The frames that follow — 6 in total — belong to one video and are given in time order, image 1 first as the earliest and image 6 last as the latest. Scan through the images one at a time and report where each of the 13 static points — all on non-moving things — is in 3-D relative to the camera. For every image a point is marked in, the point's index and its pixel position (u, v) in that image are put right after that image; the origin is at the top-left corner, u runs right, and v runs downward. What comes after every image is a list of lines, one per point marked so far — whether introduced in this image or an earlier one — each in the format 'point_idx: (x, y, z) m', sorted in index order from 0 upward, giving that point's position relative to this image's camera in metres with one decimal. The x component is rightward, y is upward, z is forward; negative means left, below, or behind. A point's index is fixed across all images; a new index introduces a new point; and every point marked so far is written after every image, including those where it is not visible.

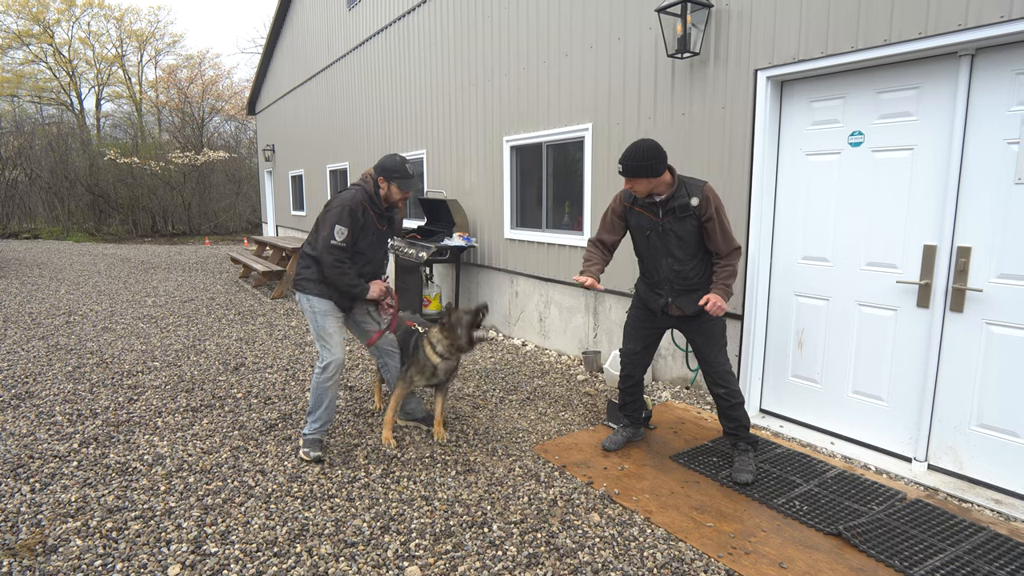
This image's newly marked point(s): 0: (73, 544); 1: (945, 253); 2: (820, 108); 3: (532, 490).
0: (-1.7, -1.0, +2.5) m
1: (+2.0, +0.2, +3.1) m
2: (+1.7, +1.0, +3.6) m
3: (+0.1, -0.9, +3.0) m
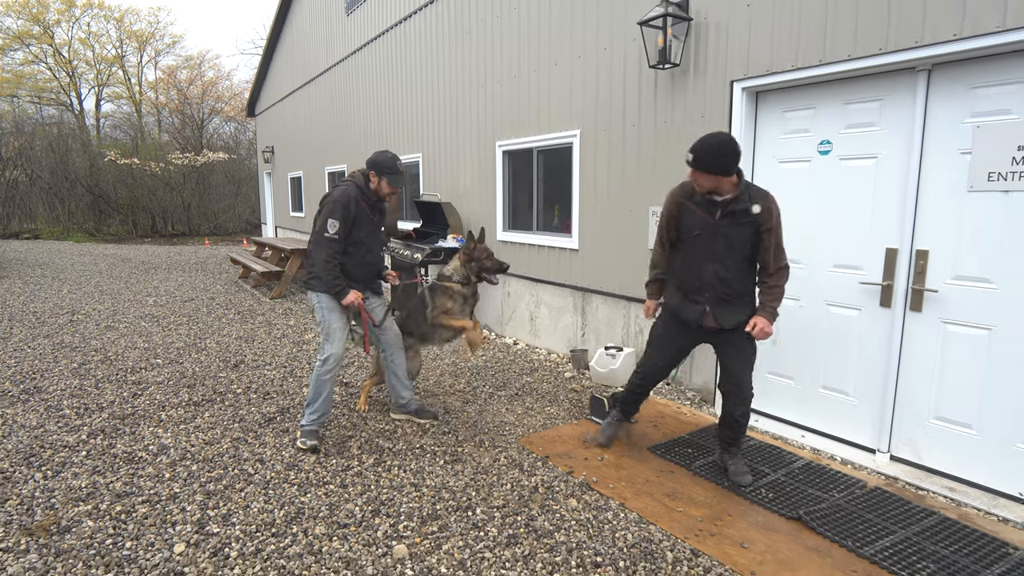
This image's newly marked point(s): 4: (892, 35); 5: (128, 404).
0: (-1.8, -1.0, +2.7) m
1: (+2.0, +0.2, +3.3) m
2: (+1.6, +1.0, +3.7) m
3: (0.0, -0.9, +3.2) m
4: (+1.9, +1.2, +3.2) m
5: (-2.5, -0.8, +4.3) m
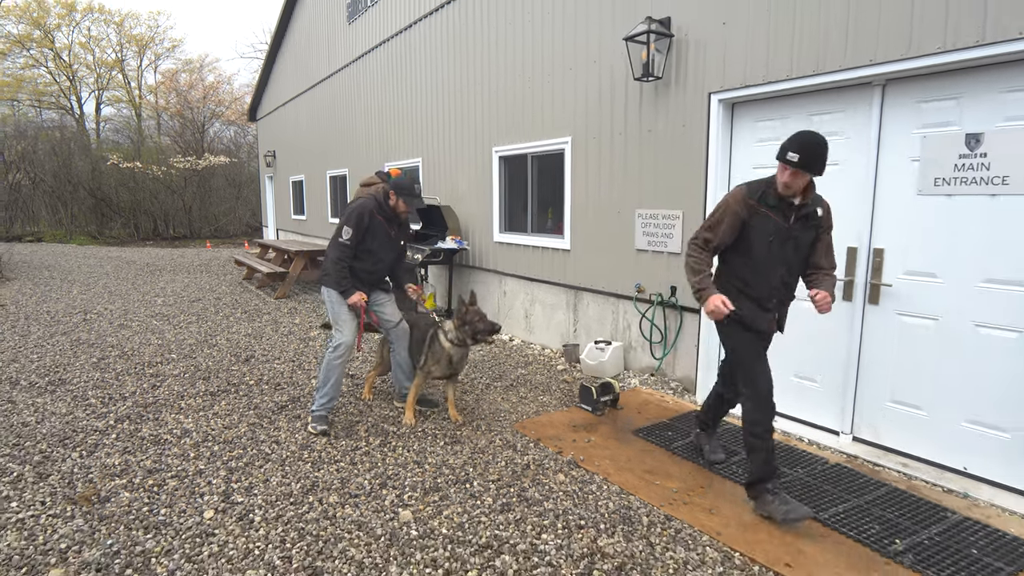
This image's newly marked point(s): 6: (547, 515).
0: (-1.8, -1.0, +3.0) m
1: (+1.9, +0.2, +3.6) m
2: (+1.6, +1.0, +4.1) m
3: (0.0, -0.9, +3.5) m
4: (+1.8, +1.3, +3.5) m
5: (-2.6, -0.7, +4.6) m
6: (+0.2, -1.0, +2.8) m
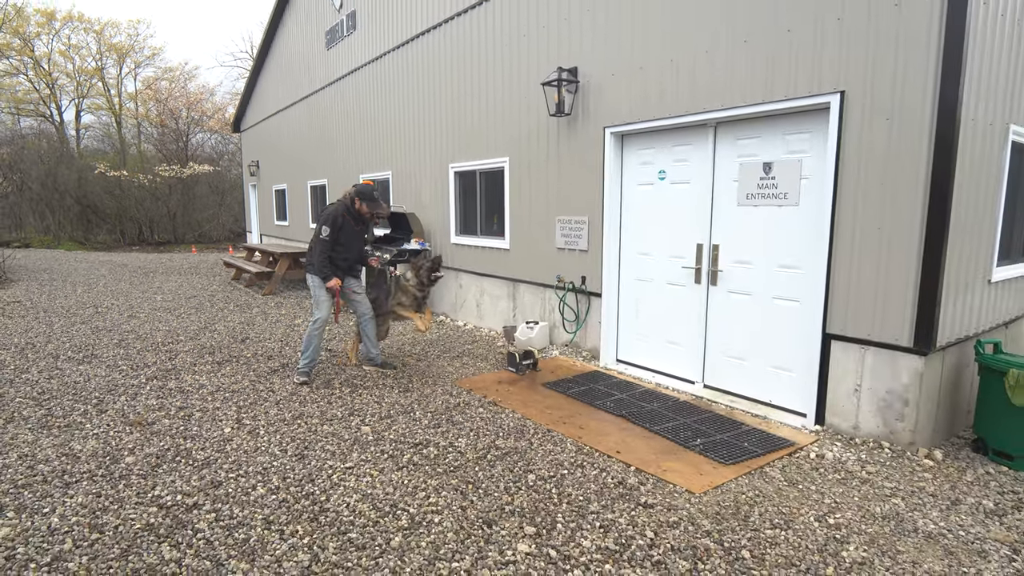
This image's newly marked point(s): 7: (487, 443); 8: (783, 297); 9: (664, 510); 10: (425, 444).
0: (-2.2, -0.9, +4.2) m
1: (+1.5, +0.3, +4.9) m
2: (+1.1, +1.1, +5.4) m
3: (-0.5, -0.8, +4.7) m
4: (+1.3, +1.4, +4.8) m
5: (-3.1, -0.7, +5.7) m
6: (-0.3, -0.9, +4.1) m
7: (-0.2, -0.9, +3.8) m
8: (+1.8, -0.1, +4.4) m
9: (+0.7, -1.0, +3.0) m
10: (-0.5, -0.9, +3.8) m
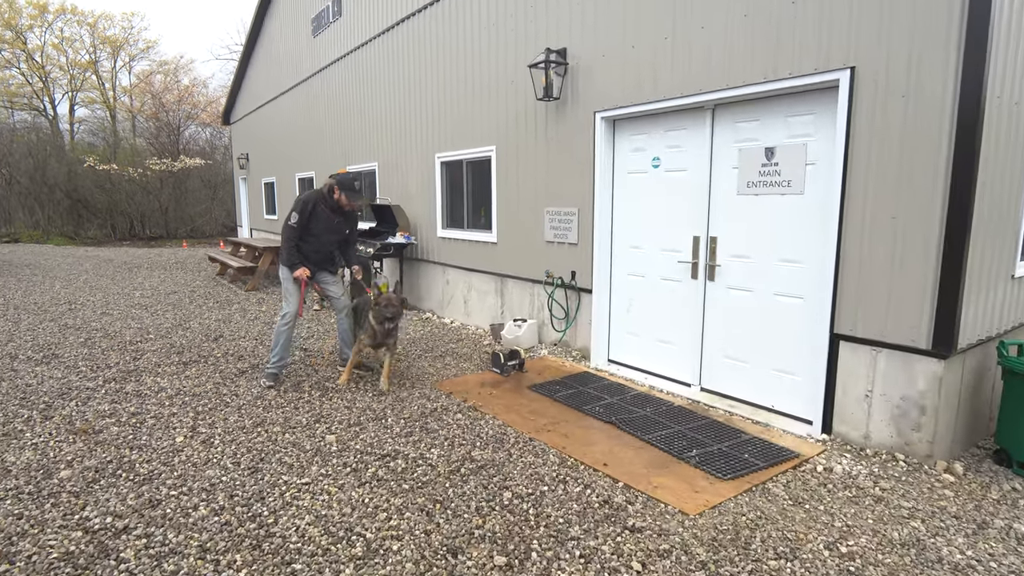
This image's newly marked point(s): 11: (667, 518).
0: (-2.4, -0.8, +3.8) m
1: (+1.3, +0.3, +4.5) m
2: (+1.0, +1.1, +5.0) m
3: (-0.6, -0.8, +4.4) m
4: (+1.2, +1.4, +4.4) m
5: (-3.2, -0.6, +5.4) m
6: (-0.4, -0.9, +3.7) m
7: (-0.3, -0.9, +3.5) m
8: (+1.7, 0.0, +4.0) m
9: (+0.6, -1.0, +2.7) m
10: (-0.6, -0.9, +3.4) m
11: (+0.7, -1.0, +2.8) m
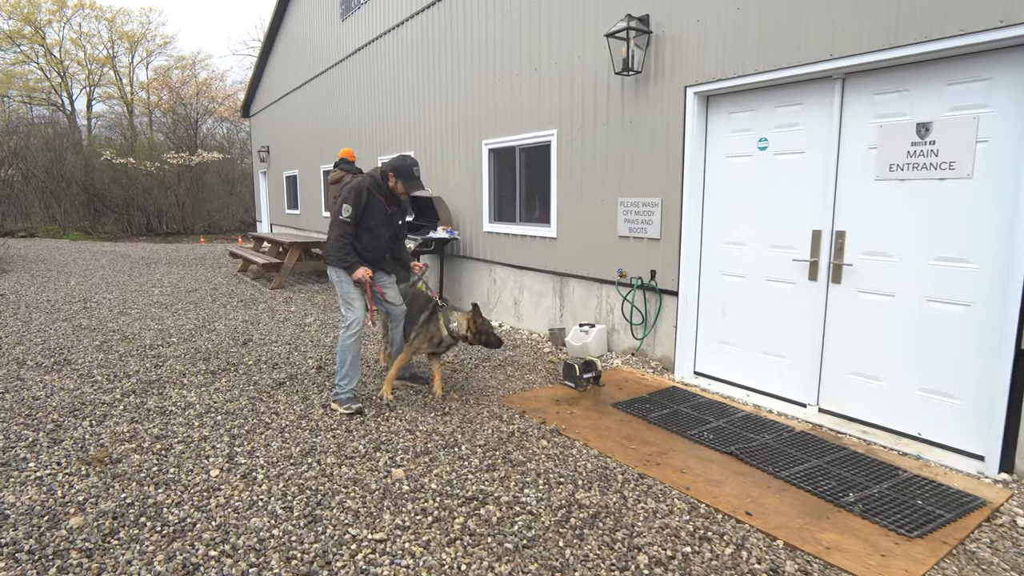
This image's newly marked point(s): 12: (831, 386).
0: (-1.9, -0.8, +3.2) m
1: (+1.9, +0.3, +3.8) m
2: (+1.5, +1.1, +4.3) m
3: (-0.1, -0.8, +3.7) m
4: (+1.7, +1.4, +3.7) m
5: (-2.7, -0.6, +4.8) m
6: (+0.1, -0.9, +3.1) m
7: (+0.2, -0.9, +2.8) m
8: (+2.2, -0.1, +3.3) m
9: (+1.1, -1.0, +2.0) m
10: (-0.1, -0.9, +2.8) m
11: (+1.2, -1.0, +2.1) m
12: (+1.9, -0.6, +3.9) m
